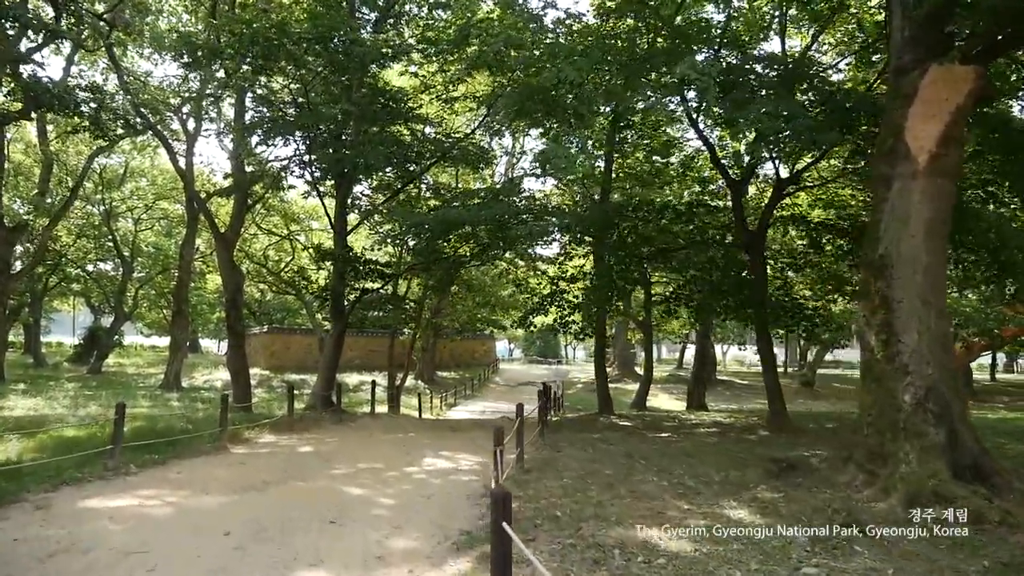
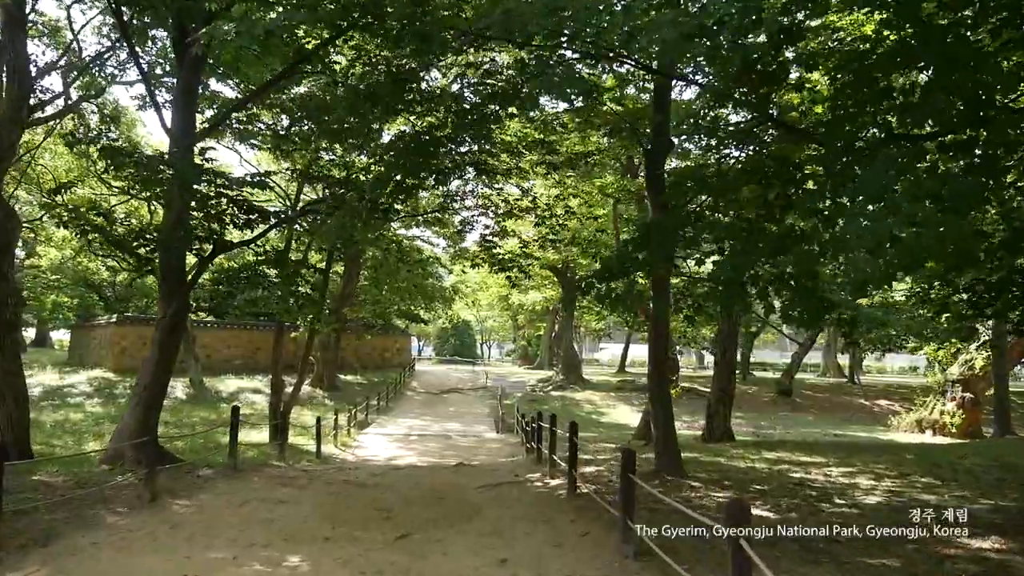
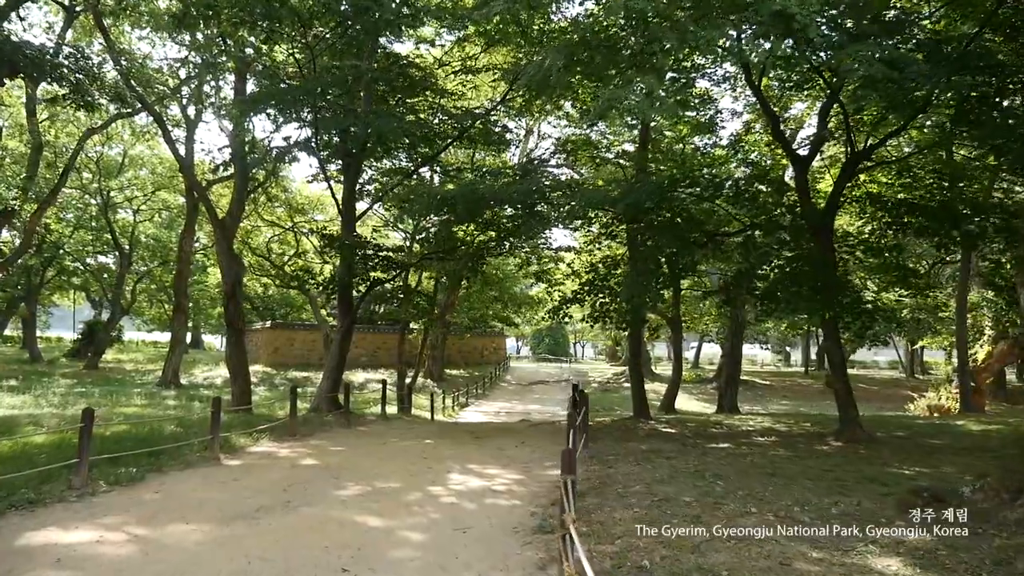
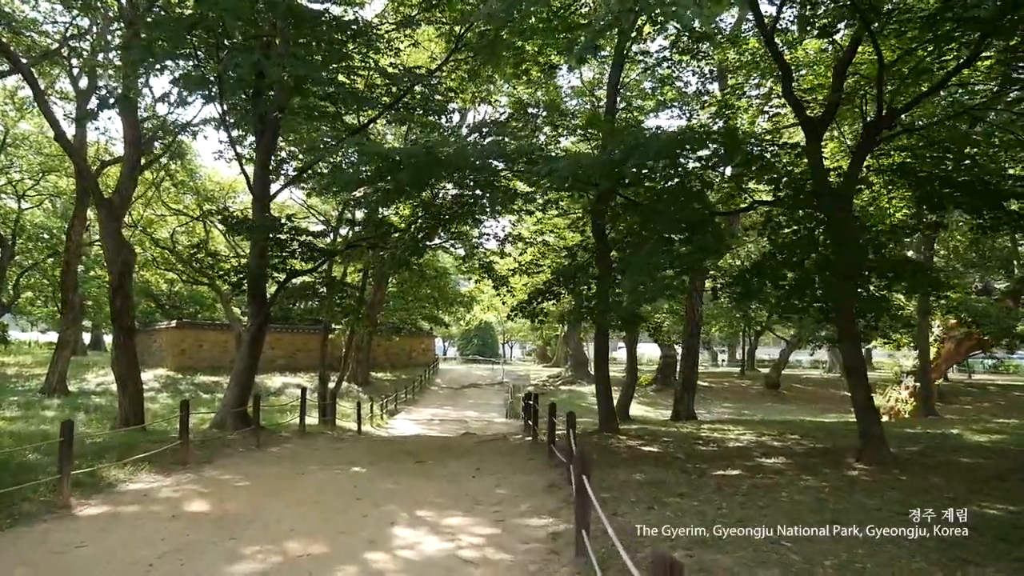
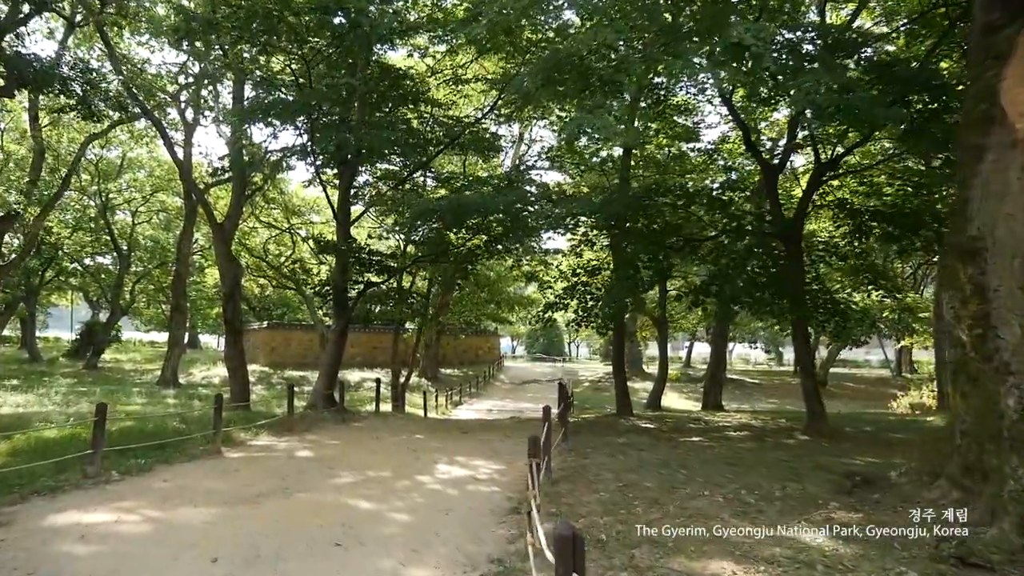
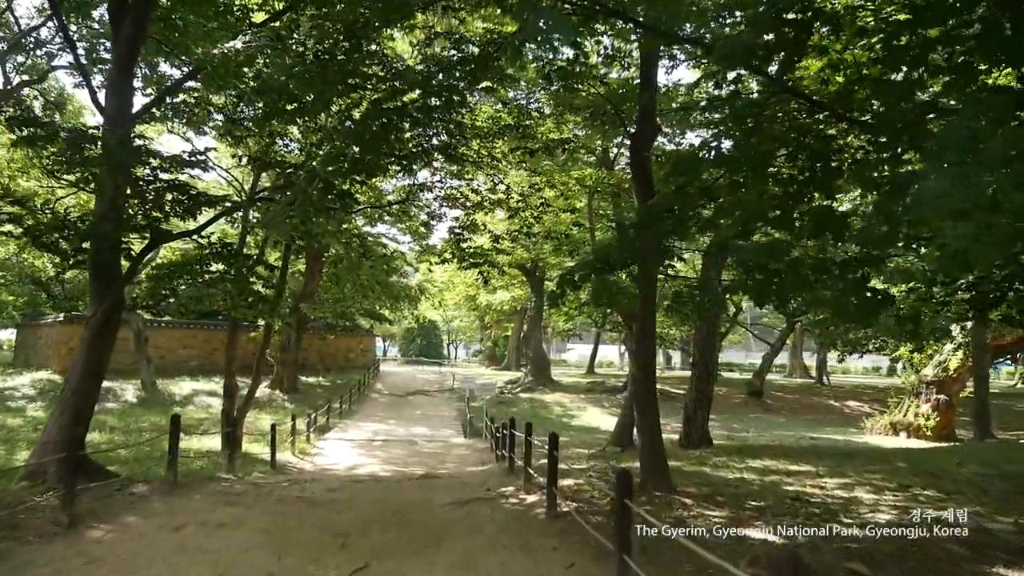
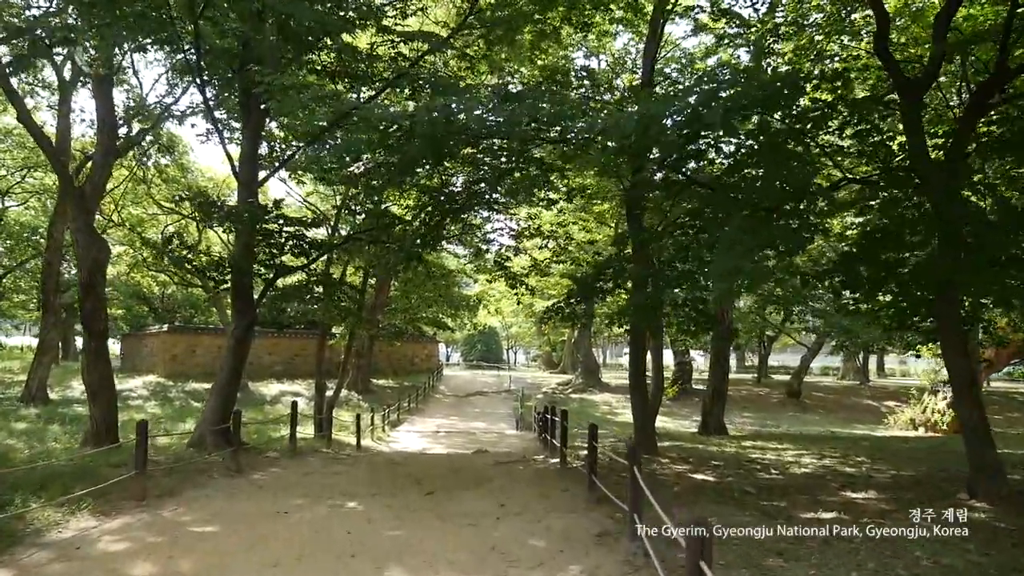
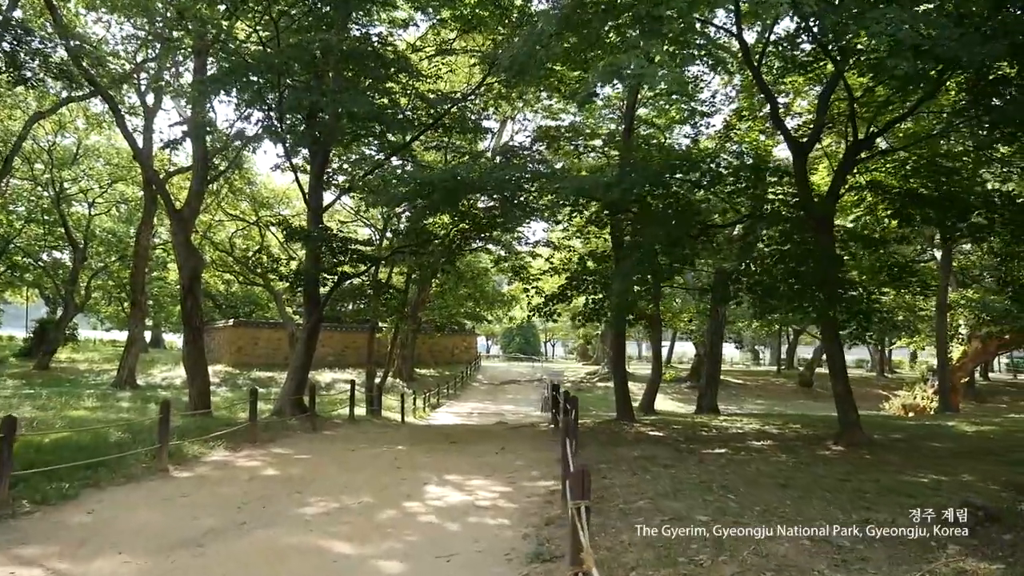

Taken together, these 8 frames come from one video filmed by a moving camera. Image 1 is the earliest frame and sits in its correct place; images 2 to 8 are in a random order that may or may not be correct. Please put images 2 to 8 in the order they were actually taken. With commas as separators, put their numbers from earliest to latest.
5, 3, 8, 4, 7, 2, 6
